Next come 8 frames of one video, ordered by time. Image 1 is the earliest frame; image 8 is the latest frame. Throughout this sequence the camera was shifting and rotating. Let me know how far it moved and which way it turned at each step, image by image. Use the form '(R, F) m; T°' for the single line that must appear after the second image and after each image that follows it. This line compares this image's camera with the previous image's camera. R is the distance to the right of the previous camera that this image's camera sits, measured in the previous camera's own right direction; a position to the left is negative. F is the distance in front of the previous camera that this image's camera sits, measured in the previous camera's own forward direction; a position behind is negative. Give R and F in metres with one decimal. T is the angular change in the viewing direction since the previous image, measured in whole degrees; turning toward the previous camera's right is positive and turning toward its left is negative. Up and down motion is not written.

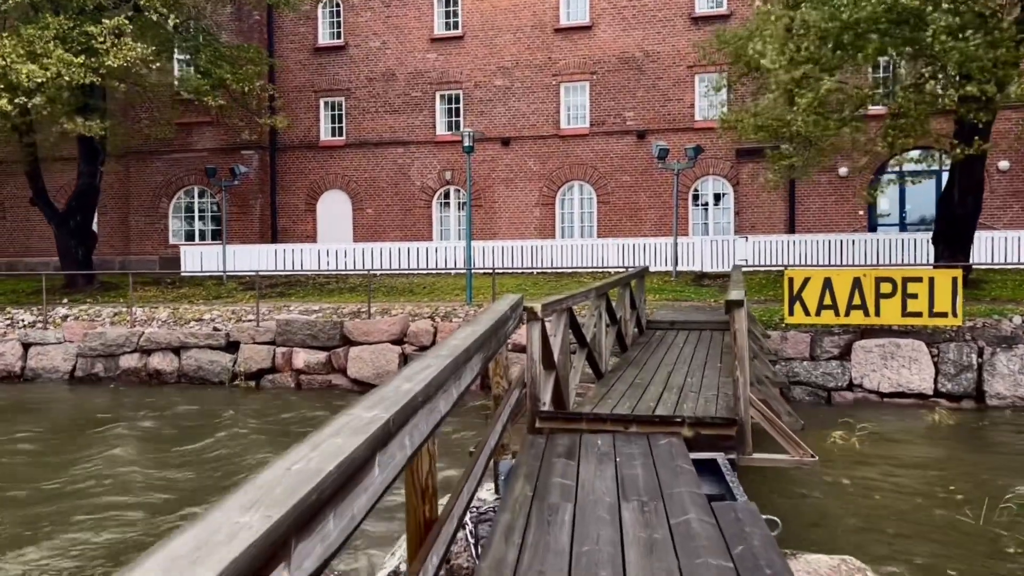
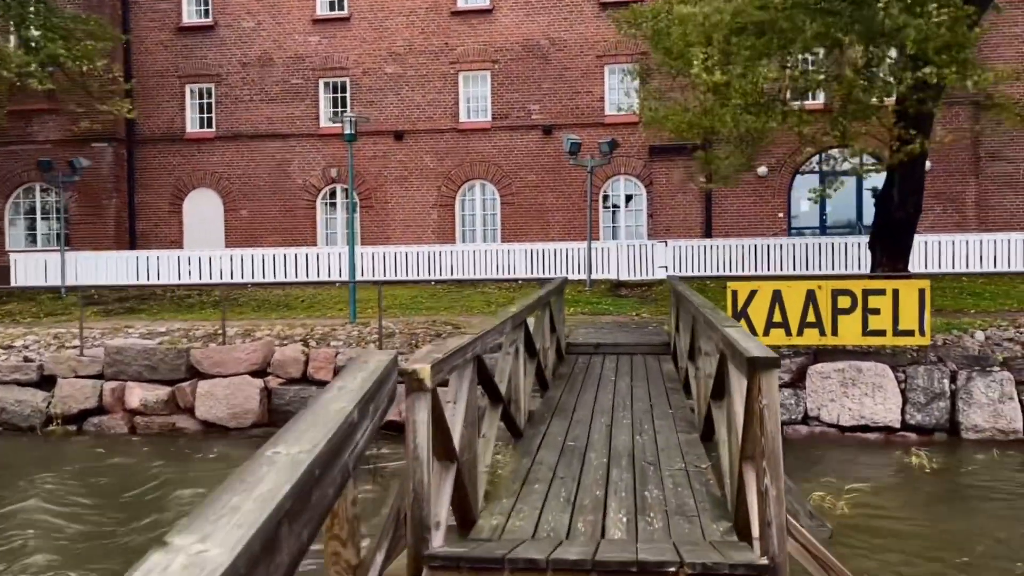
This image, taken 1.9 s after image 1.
(+0.1, +2.4) m; +7°
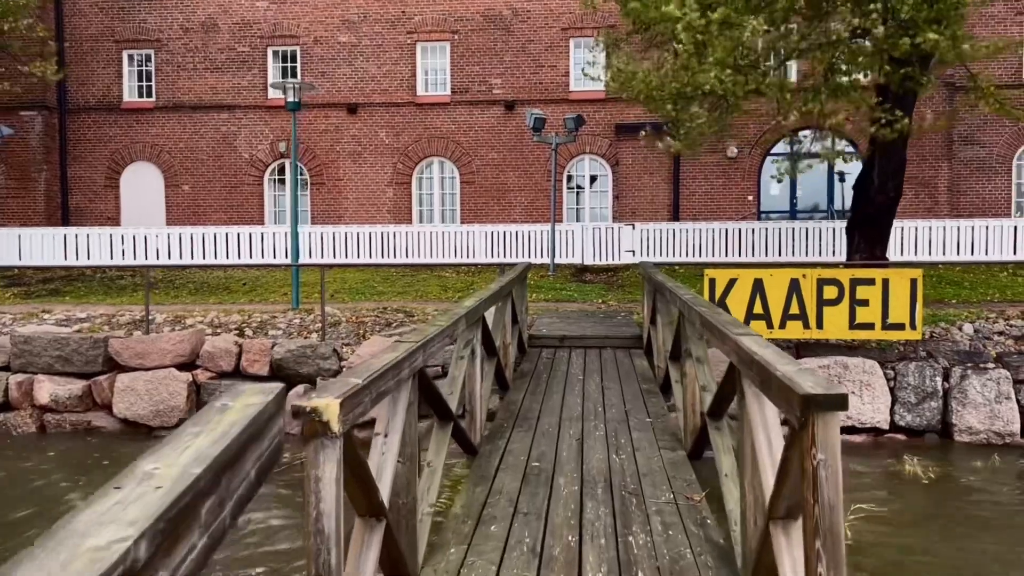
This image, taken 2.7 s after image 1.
(0.0, +1.0) m; +3°
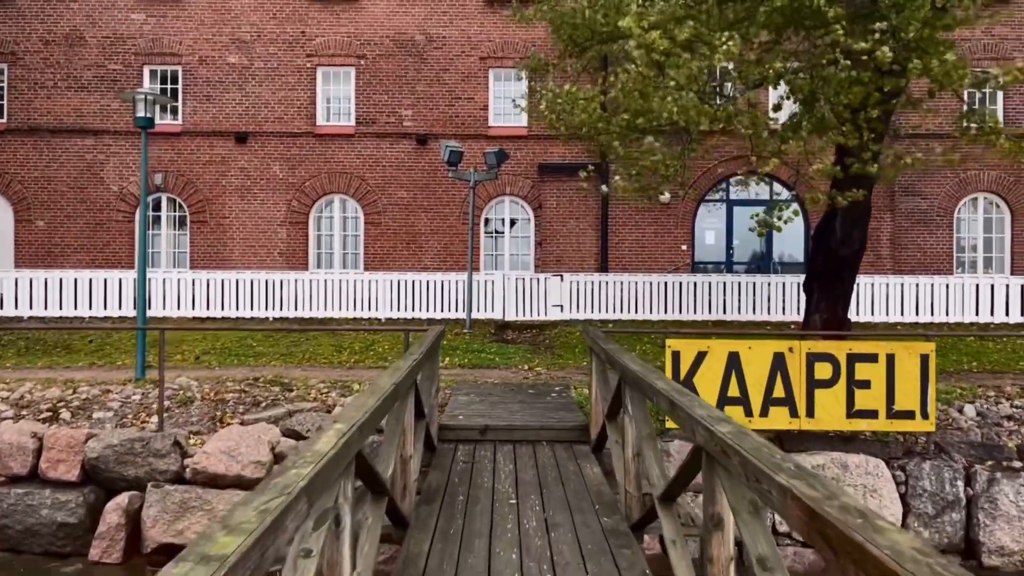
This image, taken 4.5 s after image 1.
(0.0, +2.3) m; +6°
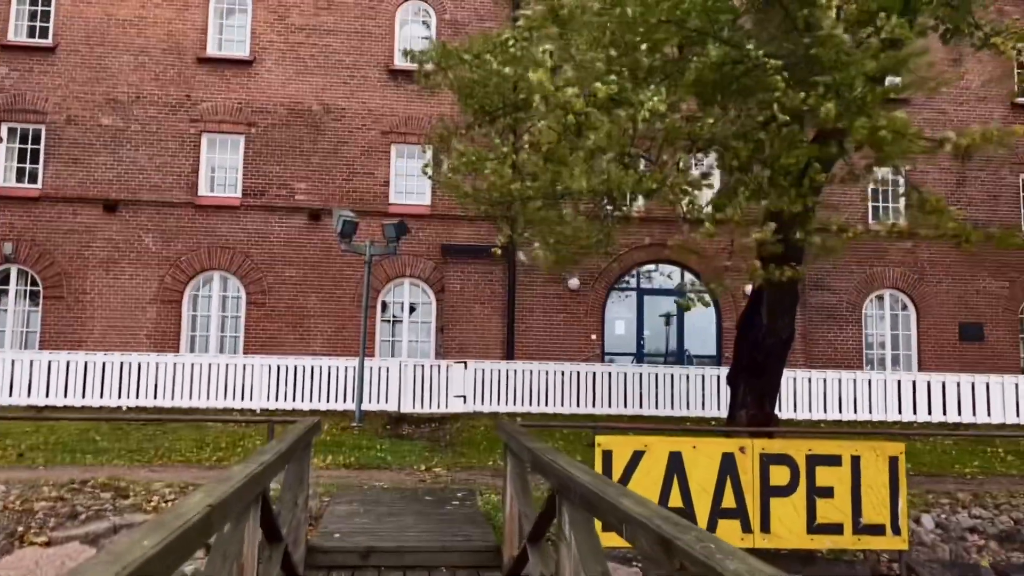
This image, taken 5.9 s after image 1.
(0.0, +1.4) m; +7°
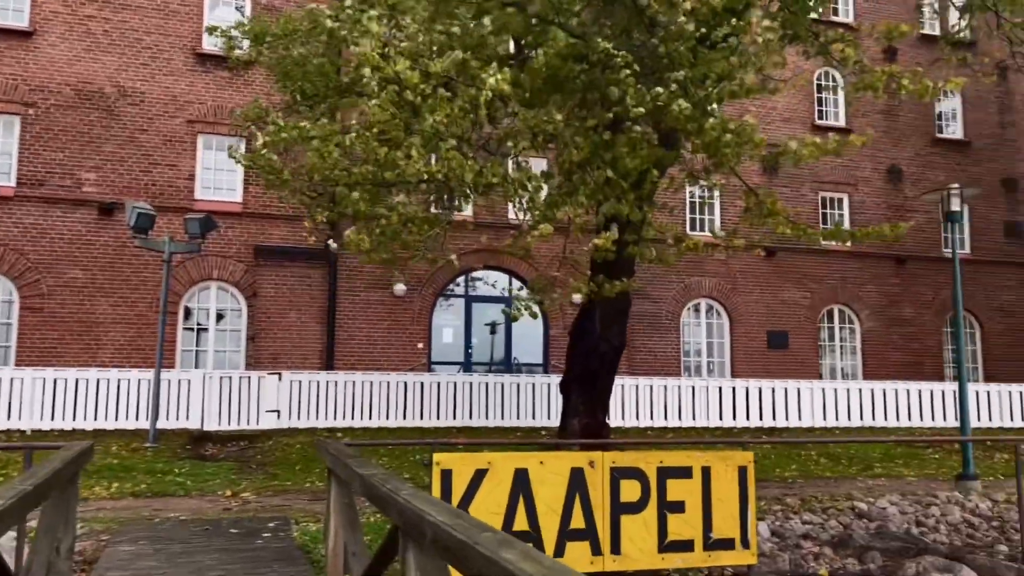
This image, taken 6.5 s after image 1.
(-0.1, +0.7) m; +12°
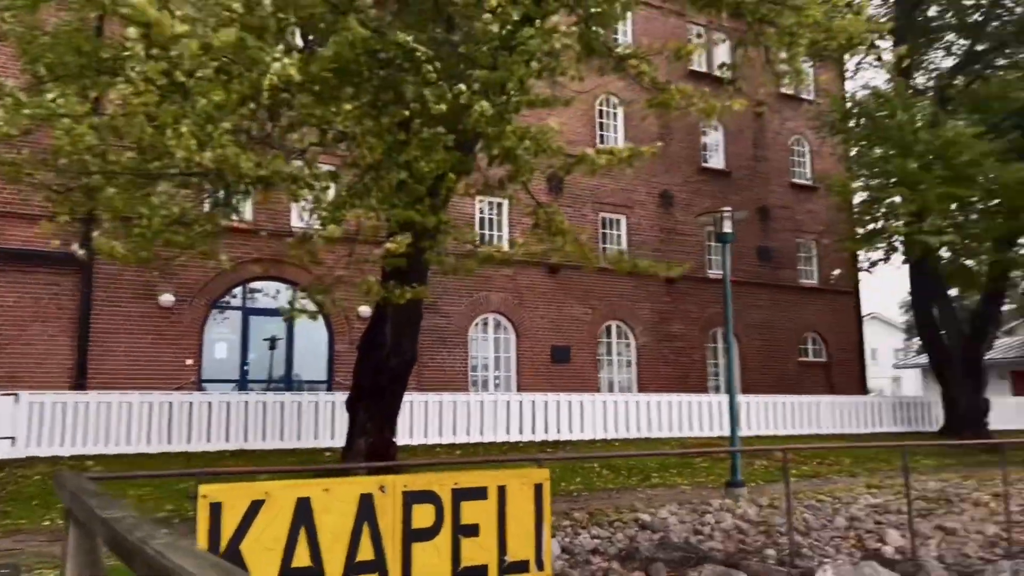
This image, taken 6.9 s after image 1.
(0.0, +0.4) m; +14°
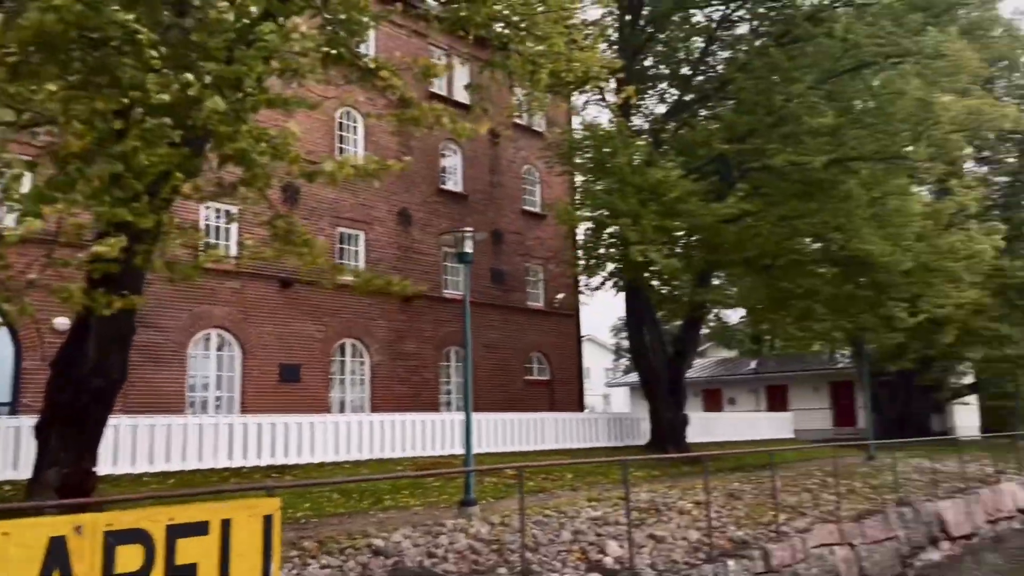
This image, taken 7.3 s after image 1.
(-0.1, +0.3) m; +18°
